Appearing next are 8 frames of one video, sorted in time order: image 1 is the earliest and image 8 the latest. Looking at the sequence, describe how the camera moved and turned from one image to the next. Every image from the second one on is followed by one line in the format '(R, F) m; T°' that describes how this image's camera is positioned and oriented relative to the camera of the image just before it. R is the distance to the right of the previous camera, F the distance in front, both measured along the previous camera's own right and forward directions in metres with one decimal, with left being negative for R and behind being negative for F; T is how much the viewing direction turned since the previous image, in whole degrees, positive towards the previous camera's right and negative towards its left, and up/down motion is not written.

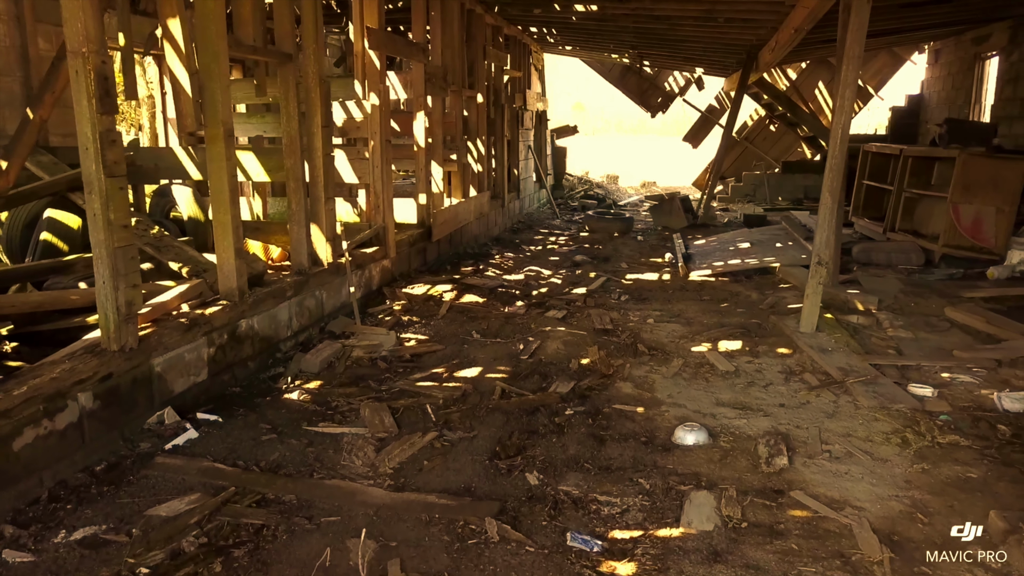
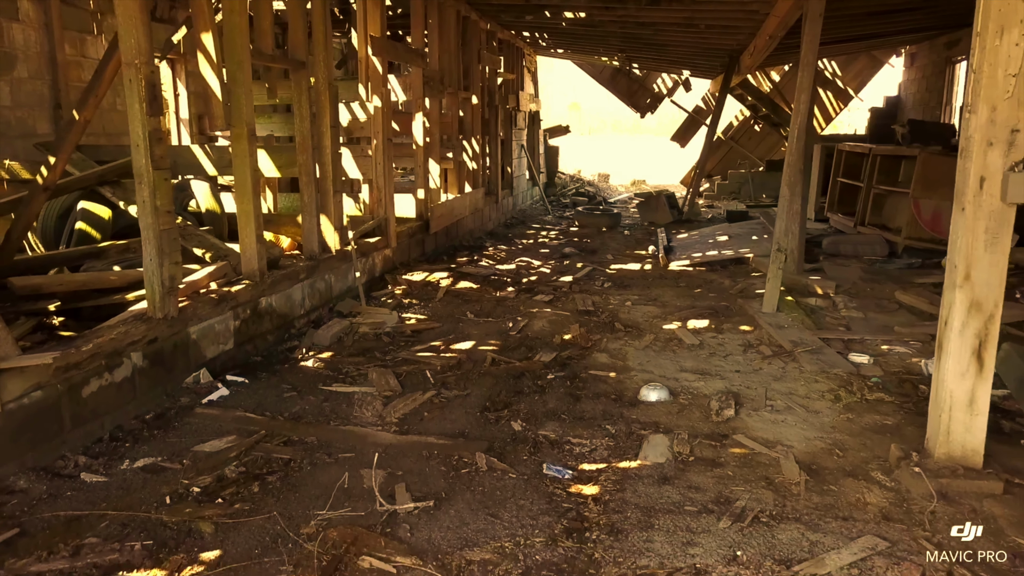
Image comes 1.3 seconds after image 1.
(+0.1, -0.6) m; 0°
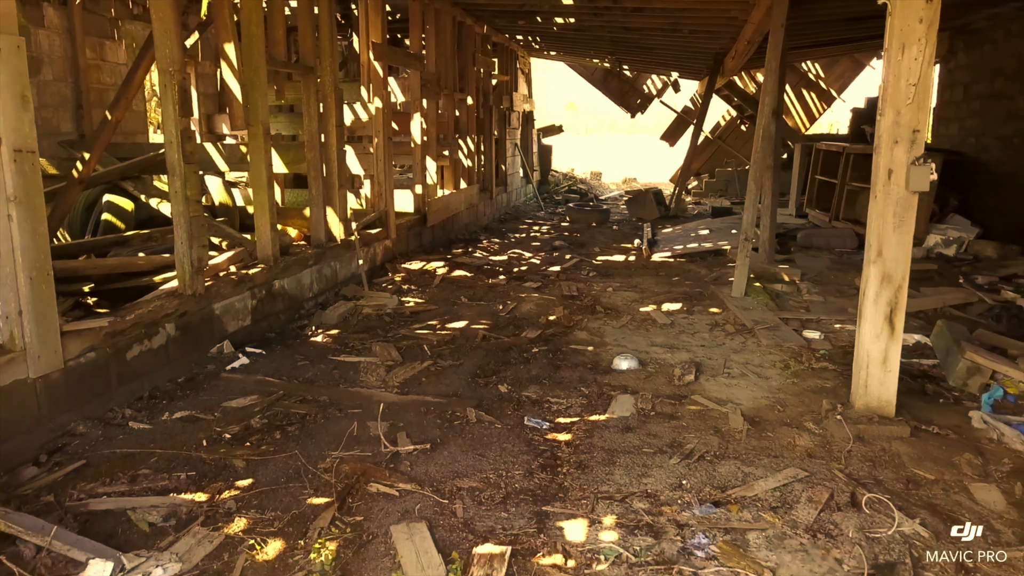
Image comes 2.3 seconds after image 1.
(+0.1, -0.6) m; 0°
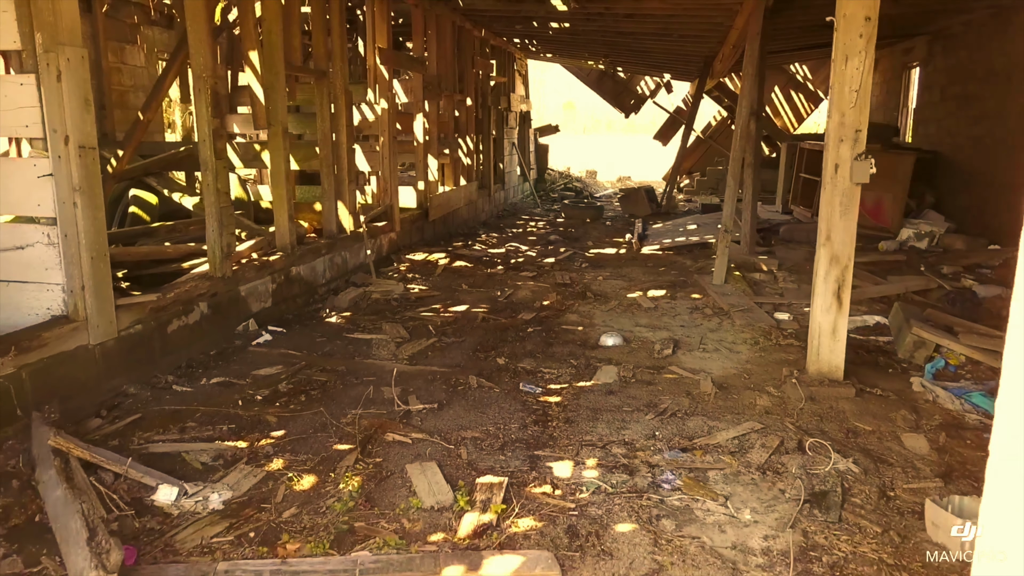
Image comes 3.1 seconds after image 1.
(0.0, -0.5) m; 0°
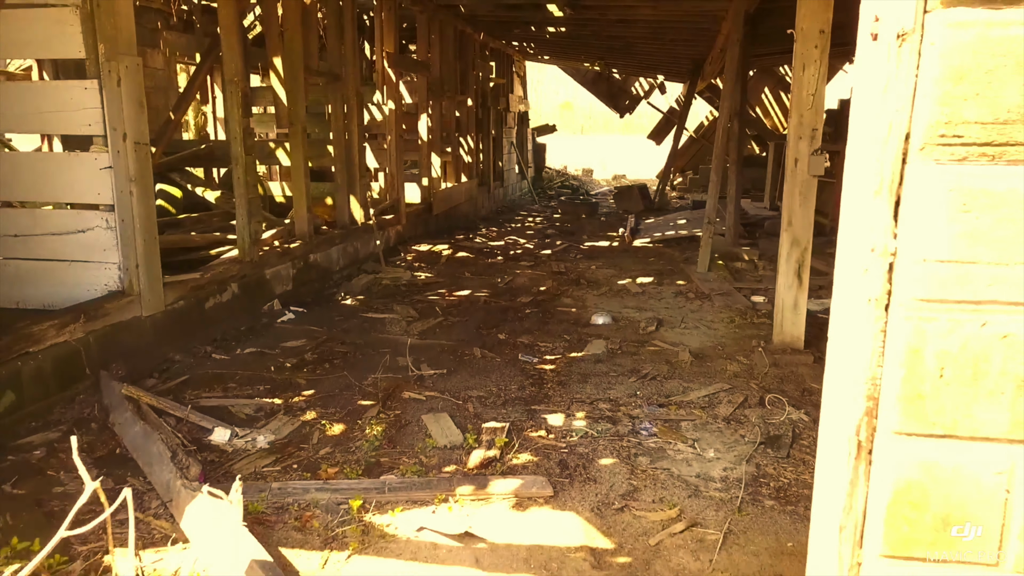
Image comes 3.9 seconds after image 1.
(0.0, -0.6) m; 0°
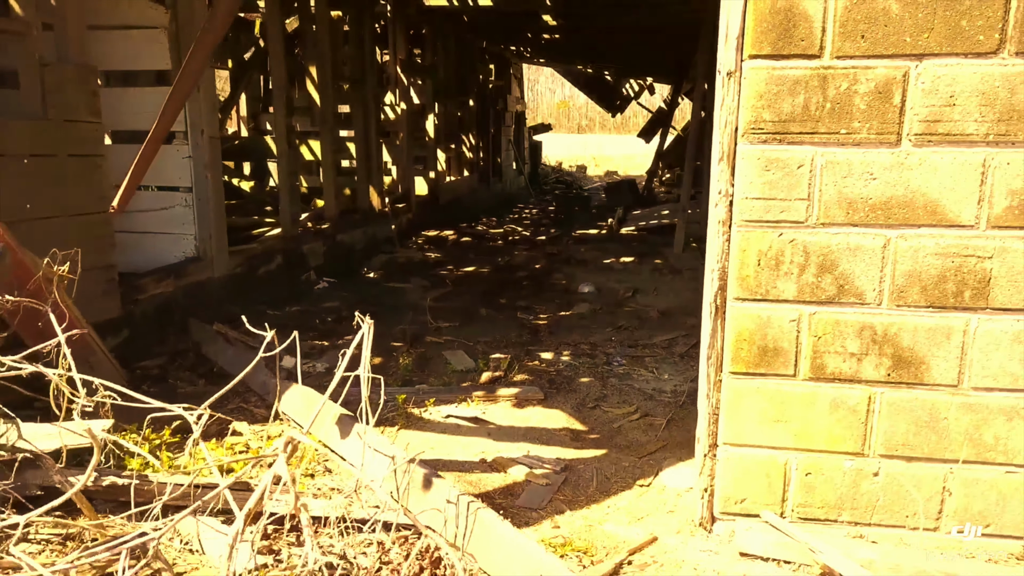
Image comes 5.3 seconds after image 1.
(0.0, -1.1) m; 0°
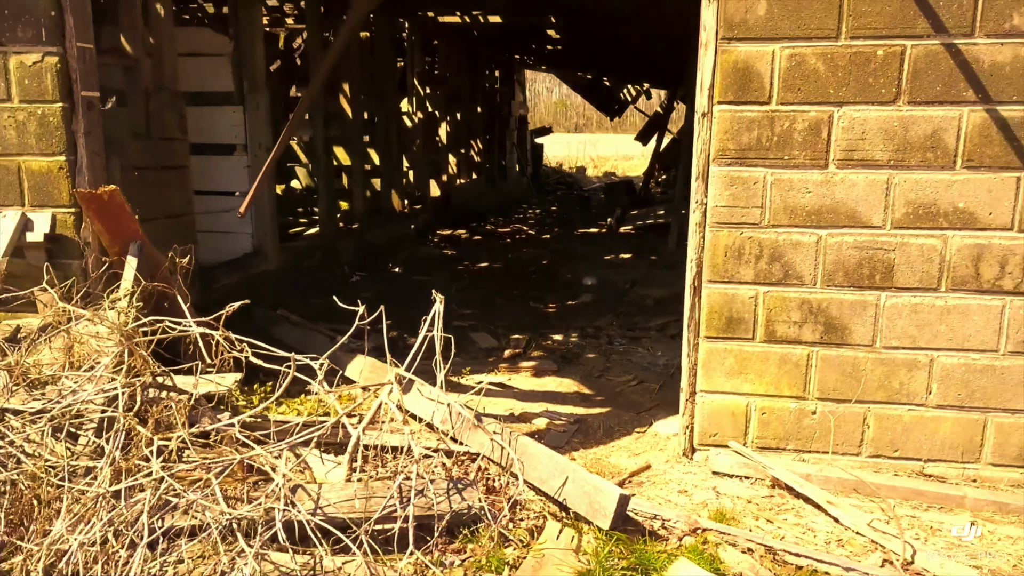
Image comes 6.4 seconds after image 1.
(-0.2, -0.9) m; 0°
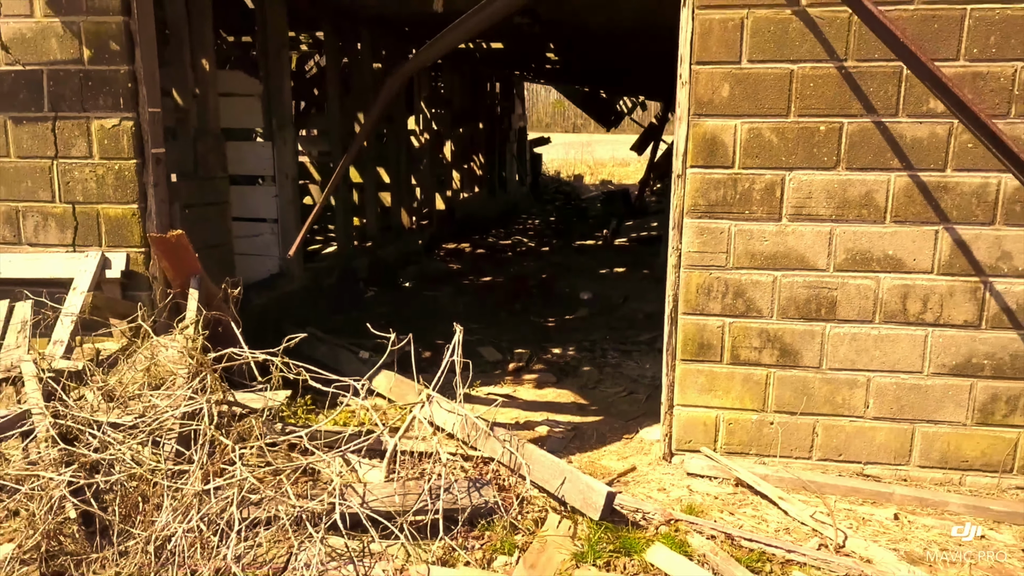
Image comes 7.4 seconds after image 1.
(-0.1, -0.7) m; 0°
